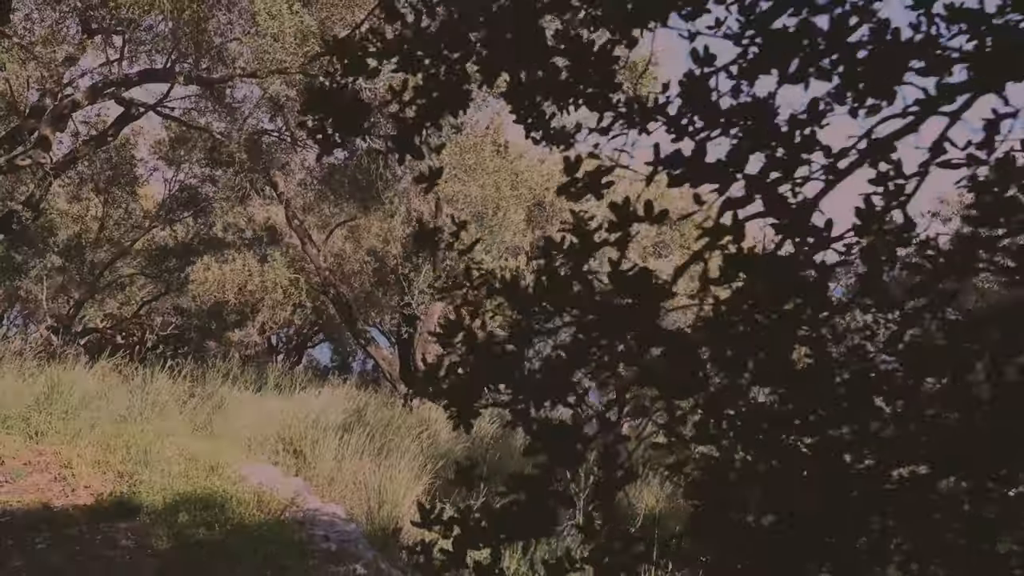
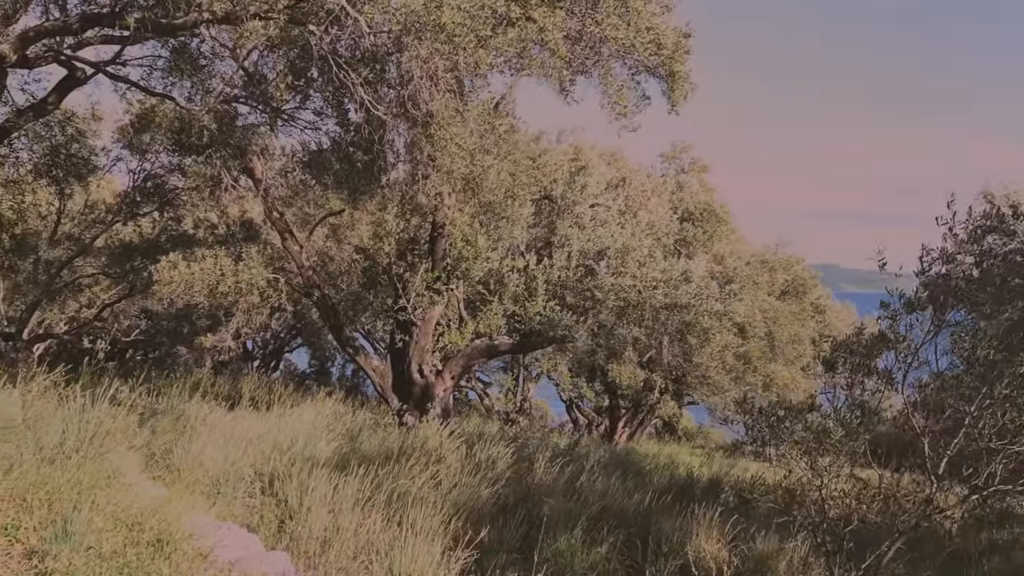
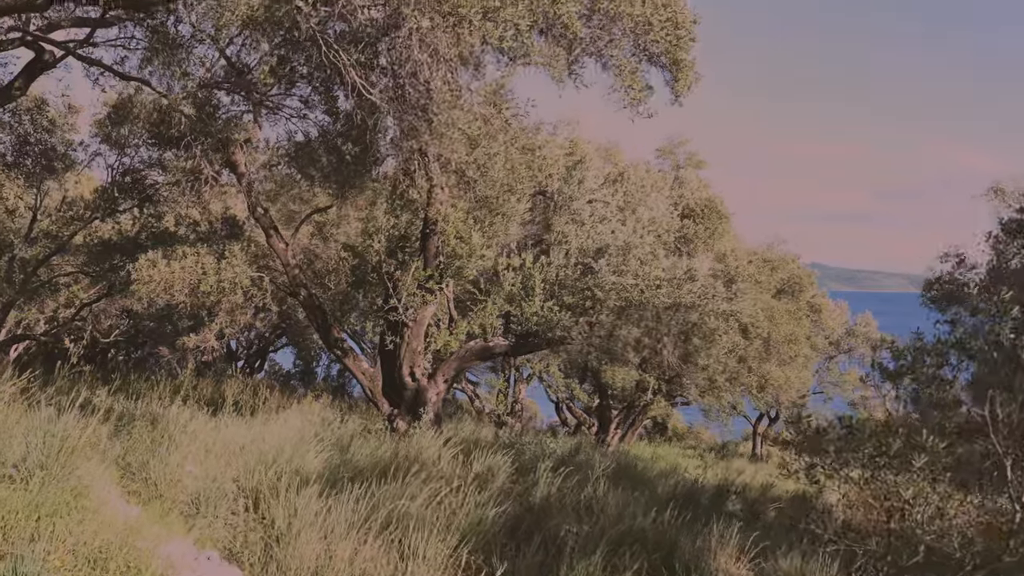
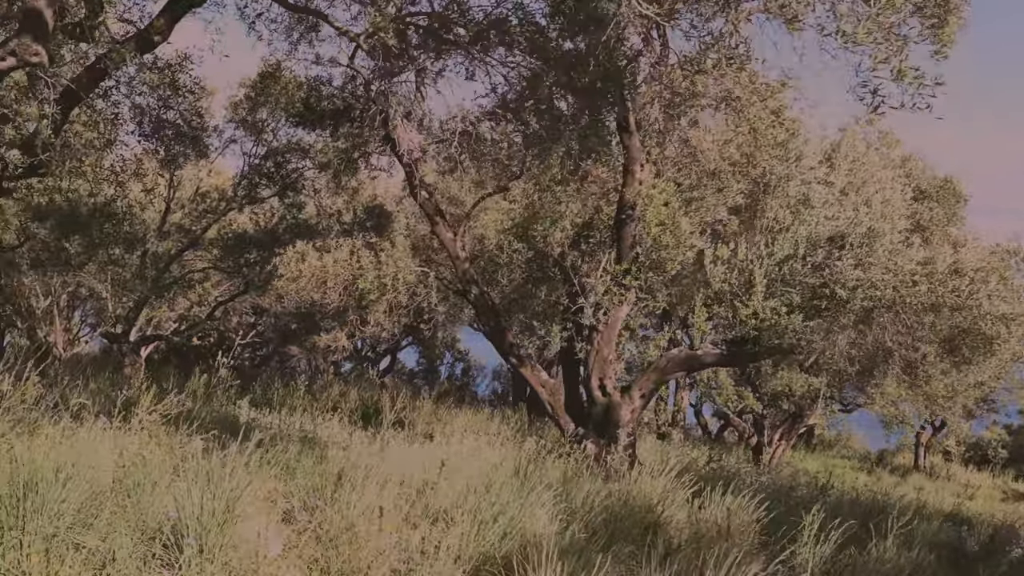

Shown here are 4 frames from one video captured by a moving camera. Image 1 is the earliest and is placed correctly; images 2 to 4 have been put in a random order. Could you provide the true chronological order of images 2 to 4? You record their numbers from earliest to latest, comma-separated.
2, 3, 4
